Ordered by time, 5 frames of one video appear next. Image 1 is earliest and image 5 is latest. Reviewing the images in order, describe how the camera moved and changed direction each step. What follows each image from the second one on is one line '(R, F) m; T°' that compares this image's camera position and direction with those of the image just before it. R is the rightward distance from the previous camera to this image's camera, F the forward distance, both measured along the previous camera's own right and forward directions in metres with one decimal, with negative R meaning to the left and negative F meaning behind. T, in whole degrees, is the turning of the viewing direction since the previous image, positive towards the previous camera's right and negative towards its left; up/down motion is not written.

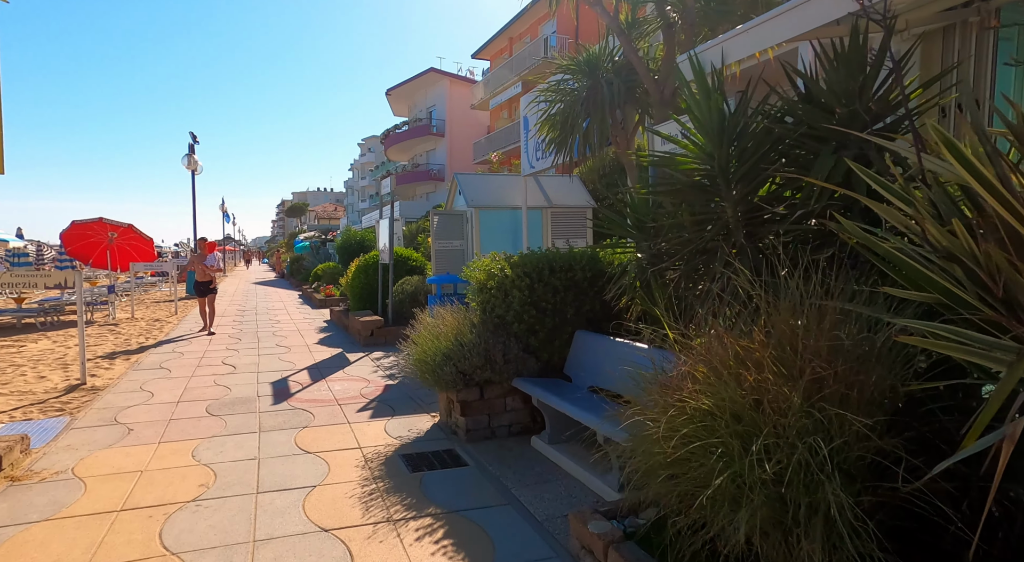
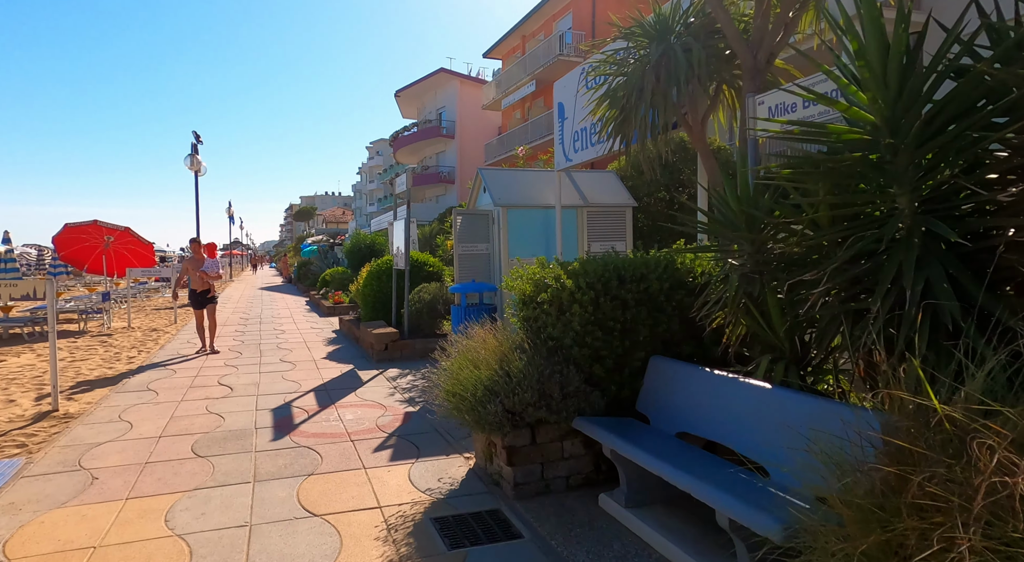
(-0.3, +1.0) m; -1°
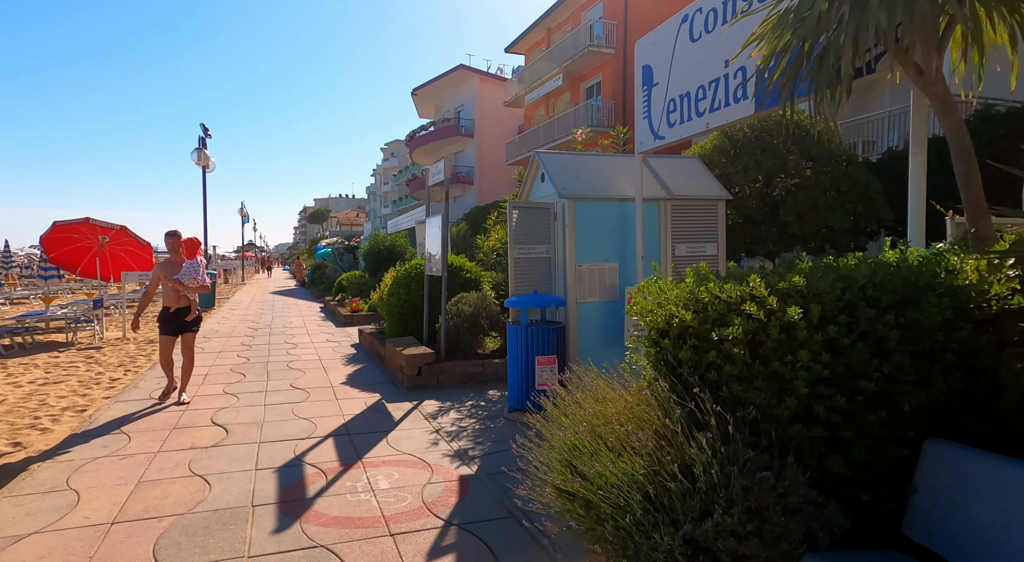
(-0.6, +1.7) m; -1°
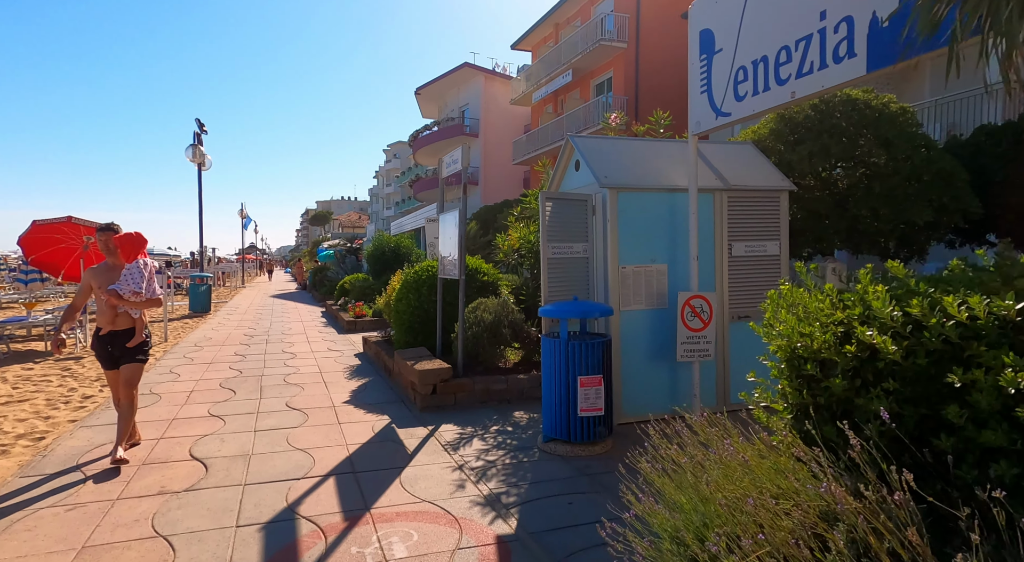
(-0.3, +1.0) m; 0°
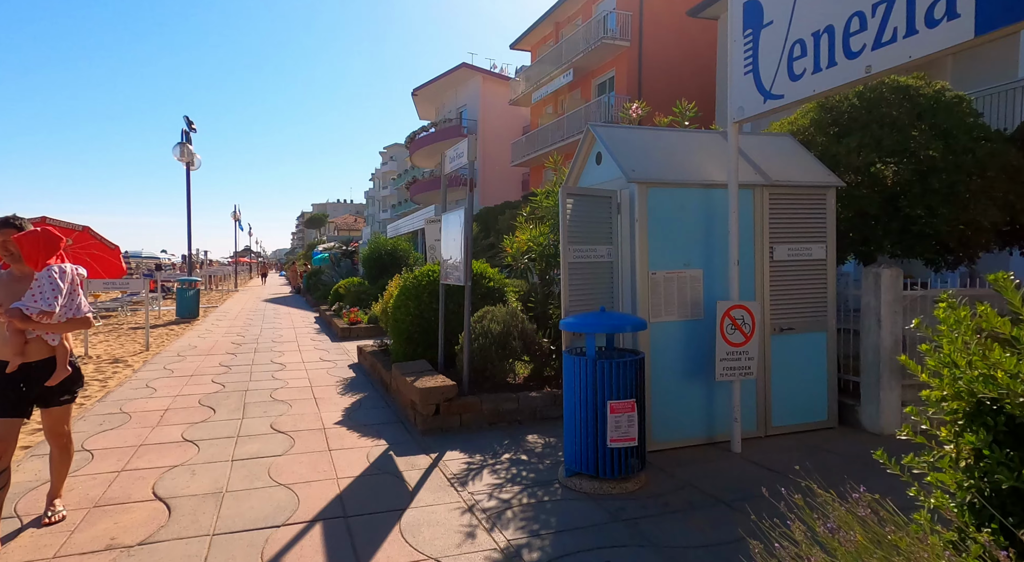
(-0.2, +0.7) m; 0°
